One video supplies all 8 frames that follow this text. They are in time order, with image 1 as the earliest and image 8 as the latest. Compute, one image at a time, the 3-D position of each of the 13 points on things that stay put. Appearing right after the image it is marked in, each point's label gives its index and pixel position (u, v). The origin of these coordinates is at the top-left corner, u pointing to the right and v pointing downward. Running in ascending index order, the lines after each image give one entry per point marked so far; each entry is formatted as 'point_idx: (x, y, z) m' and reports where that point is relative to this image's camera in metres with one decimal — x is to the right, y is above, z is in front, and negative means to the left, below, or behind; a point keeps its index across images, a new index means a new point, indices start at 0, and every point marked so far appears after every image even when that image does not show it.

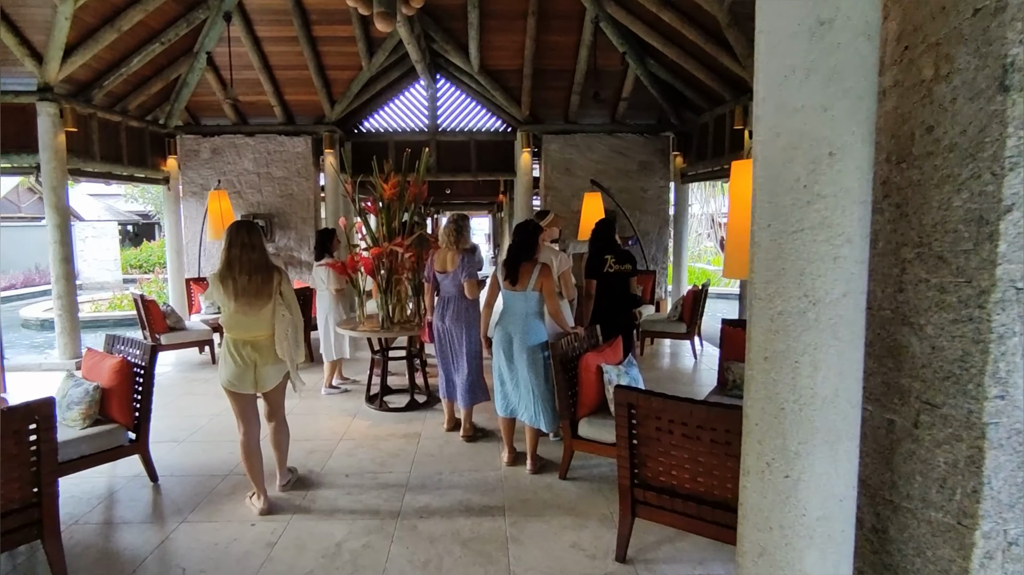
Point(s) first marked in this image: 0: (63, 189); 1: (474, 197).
0: (-4.2, +0.9, +5.6) m
1: (-0.8, +1.9, +12.6) m
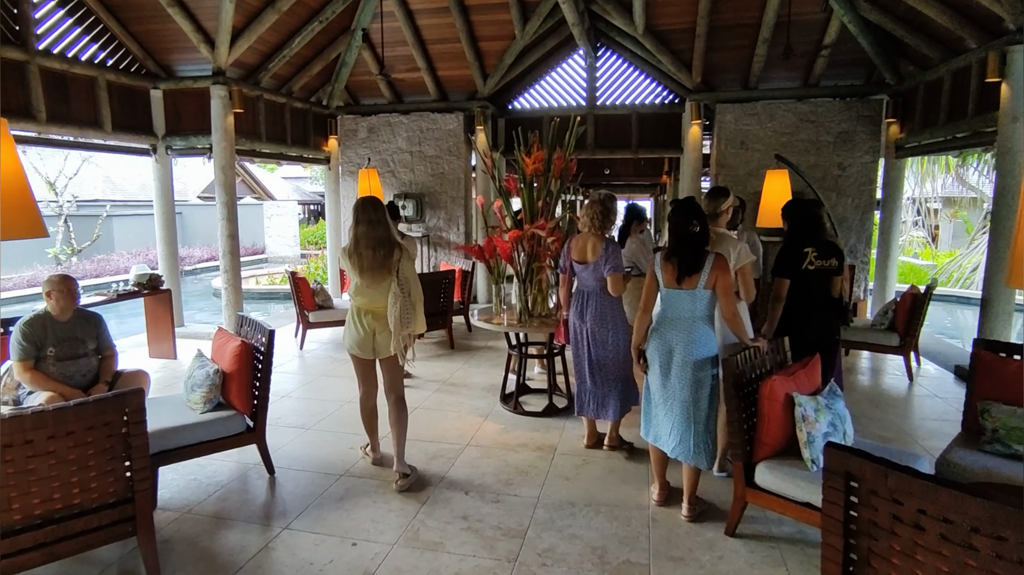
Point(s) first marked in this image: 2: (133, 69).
0: (-2.8, +1.2, +5.9) m
1: (+2.4, +2.1, +11.7) m
2: (-3.8, +2.2, +5.9) m
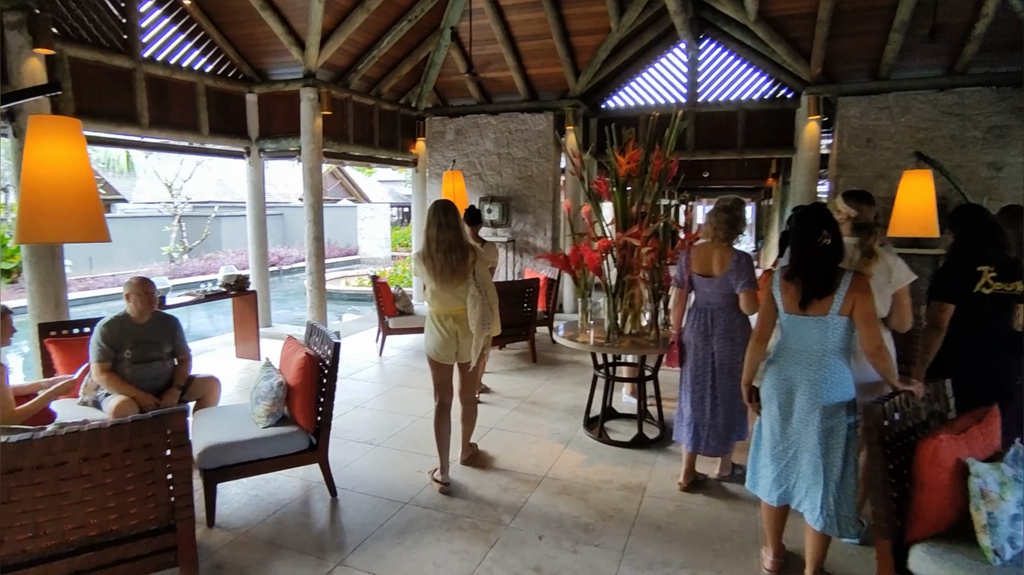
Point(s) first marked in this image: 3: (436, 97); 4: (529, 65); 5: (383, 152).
0: (-1.9, +1.1, +5.9) m
1: (+4.1, +1.9, +10.9) m
2: (-2.9, +2.2, +6.1) m
3: (-1.0, +2.4, +7.6) m
4: (+0.2, +2.5, +6.9) m
5: (-1.5, +1.6, +7.1) m
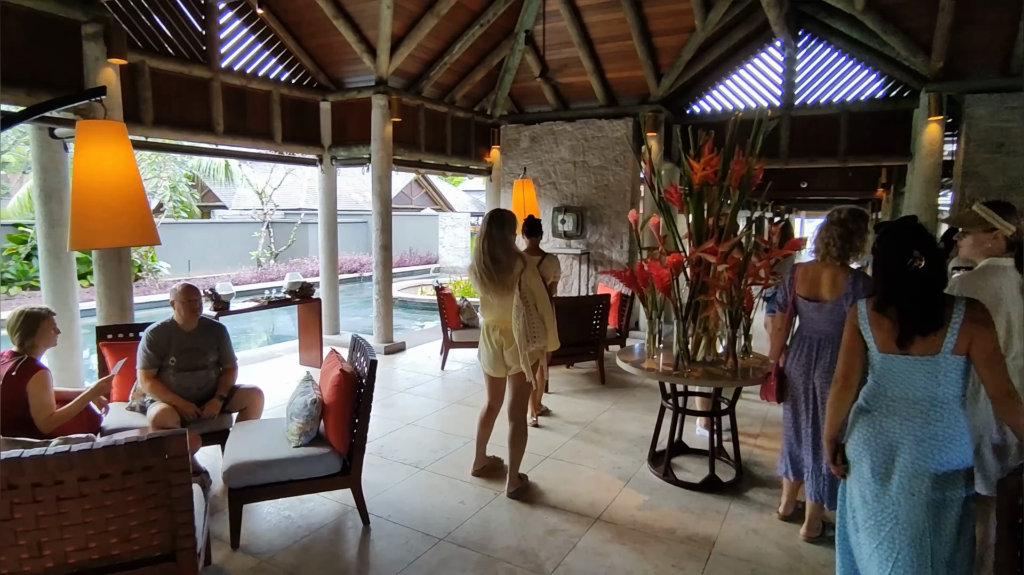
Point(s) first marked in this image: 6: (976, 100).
0: (-1.2, +1.1, +5.8) m
1: (+5.4, +1.6, +10.0) m
2: (-2.1, +2.1, +6.2) m
3: (0.0, +2.3, +7.4) m
4: (+1.0, +2.4, +6.5) m
5: (-0.7, +1.5, +7.0) m
6: (+4.2, +1.7, +5.4) m
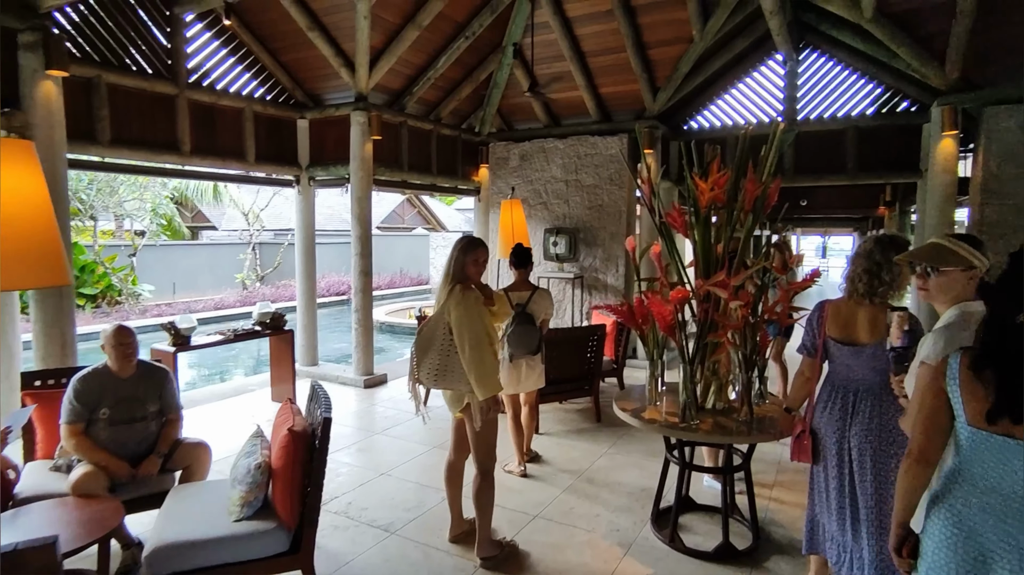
0: (-1.3, +0.8, +5.4) m
1: (+5.3, +1.3, +9.6) m
2: (-2.2, +1.8, +5.8) m
3: (-0.1, +2.0, +7.1) m
4: (+0.9, +2.1, +6.2) m
5: (-0.8, +1.2, +6.6) m
6: (+4.1, +1.5, +5.1) m
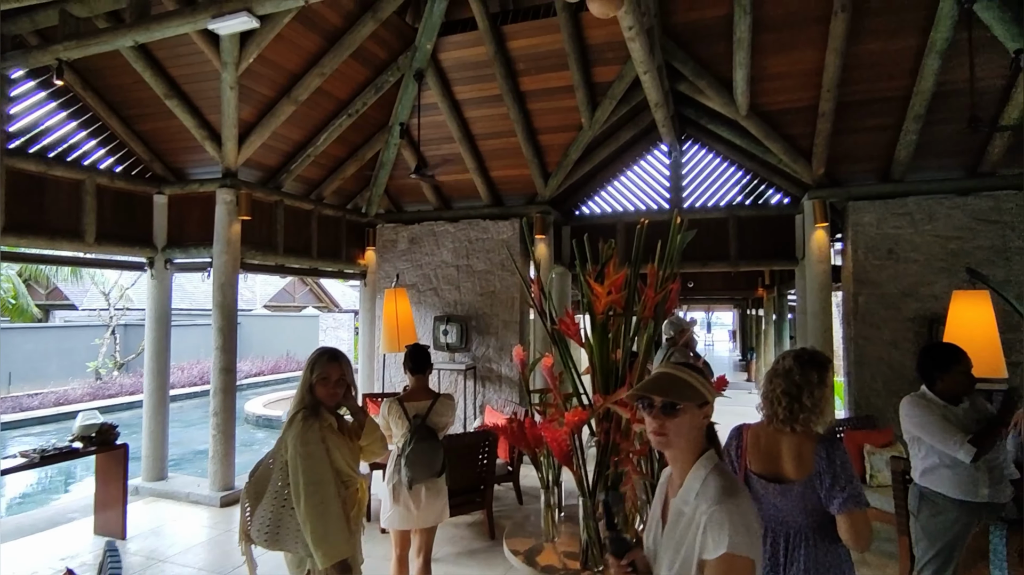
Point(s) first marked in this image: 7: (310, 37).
0: (-2.2, 0.0, +4.8) m
1: (+3.6, -0.1, +10.0) m
2: (-3.2, +1.0, +5.2) m
3: (-1.4, +1.0, +6.7) m
4: (-0.2, +1.2, +6.1) m
5: (-1.9, +0.3, +6.1) m
6: (+3.1, +0.7, +5.4) m
7: (-1.5, +1.8, +4.3) m
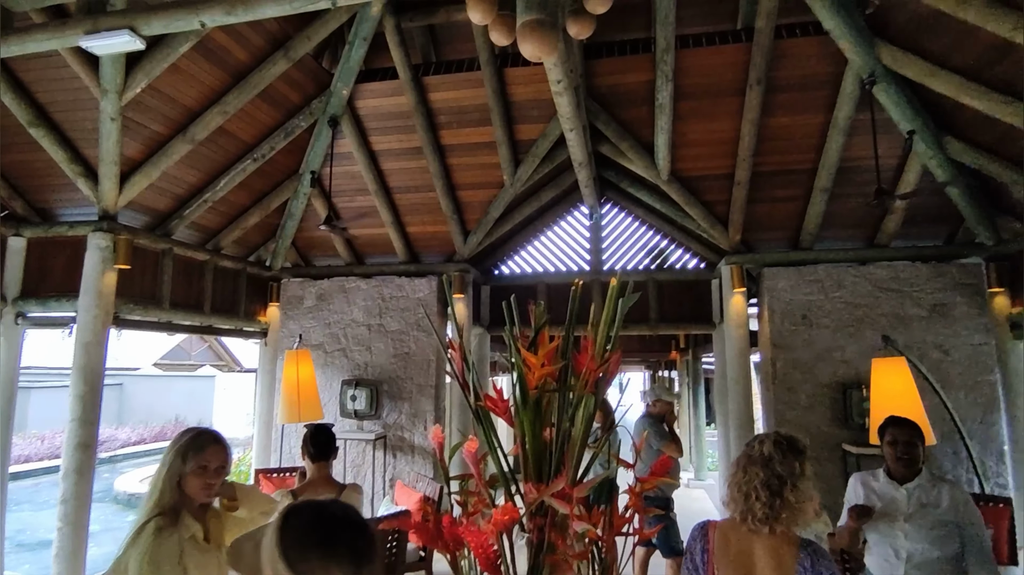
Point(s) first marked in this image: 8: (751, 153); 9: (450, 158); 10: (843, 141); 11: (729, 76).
0: (-2.8, -0.4, +4.1) m
1: (+2.2, -1.1, +10.1) m
2: (-3.8, +0.6, +4.4) m
3: (-2.2, +0.3, +6.2) m
4: (-1.0, +0.6, +5.8) m
5: (-2.7, -0.3, +5.5) m
6: (+2.4, +0.1, +5.5) m
7: (-2.0, +1.4, +3.9) m
8: (+1.9, +1.1, +4.9) m
9: (-0.5, +1.1, +5.2) m
10: (+2.6, +1.2, +4.8) m
11: (+1.7, +1.6, +4.6) m
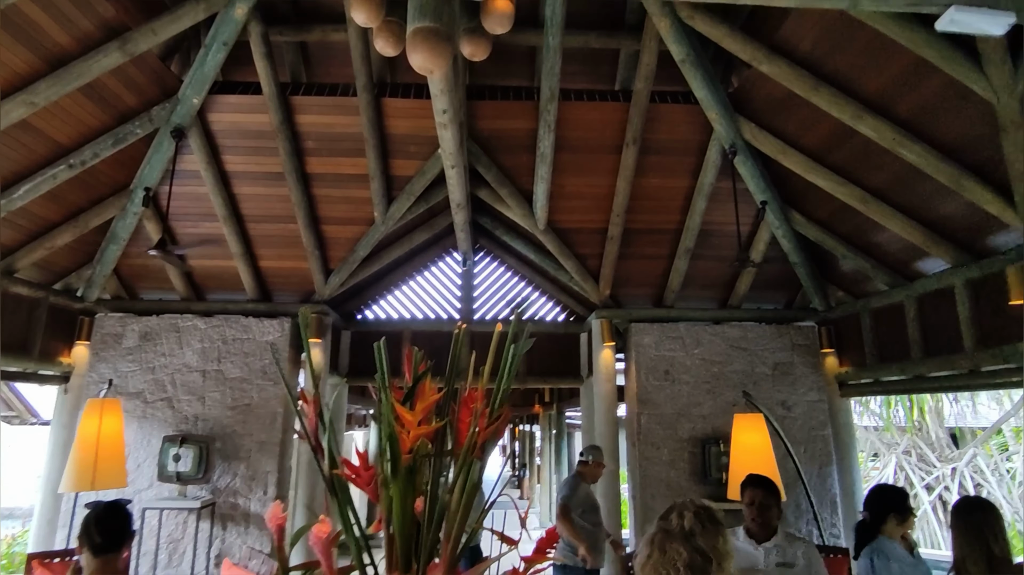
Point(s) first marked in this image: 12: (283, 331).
0: (-3.6, -0.5, +3.0) m
1: (-0.1, -2.0, +9.9) m
2: (-4.6, +0.5, +3.2) m
3: (-3.5, 0.0, +5.3) m
4: (-2.1, +0.3, +5.2) m
5: (-3.7, -0.5, +4.4) m
6: (+1.2, -0.4, +5.6) m
7: (-2.6, +1.3, +3.2) m
8: (+0.9, +0.6, +5.0) m
9: (-1.5, +0.8, +4.7) m
10: (+1.6, +0.7, +5.0) m
11: (+0.7, +1.2, +4.7) m
12: (-2.0, -0.4, +5.2) m
